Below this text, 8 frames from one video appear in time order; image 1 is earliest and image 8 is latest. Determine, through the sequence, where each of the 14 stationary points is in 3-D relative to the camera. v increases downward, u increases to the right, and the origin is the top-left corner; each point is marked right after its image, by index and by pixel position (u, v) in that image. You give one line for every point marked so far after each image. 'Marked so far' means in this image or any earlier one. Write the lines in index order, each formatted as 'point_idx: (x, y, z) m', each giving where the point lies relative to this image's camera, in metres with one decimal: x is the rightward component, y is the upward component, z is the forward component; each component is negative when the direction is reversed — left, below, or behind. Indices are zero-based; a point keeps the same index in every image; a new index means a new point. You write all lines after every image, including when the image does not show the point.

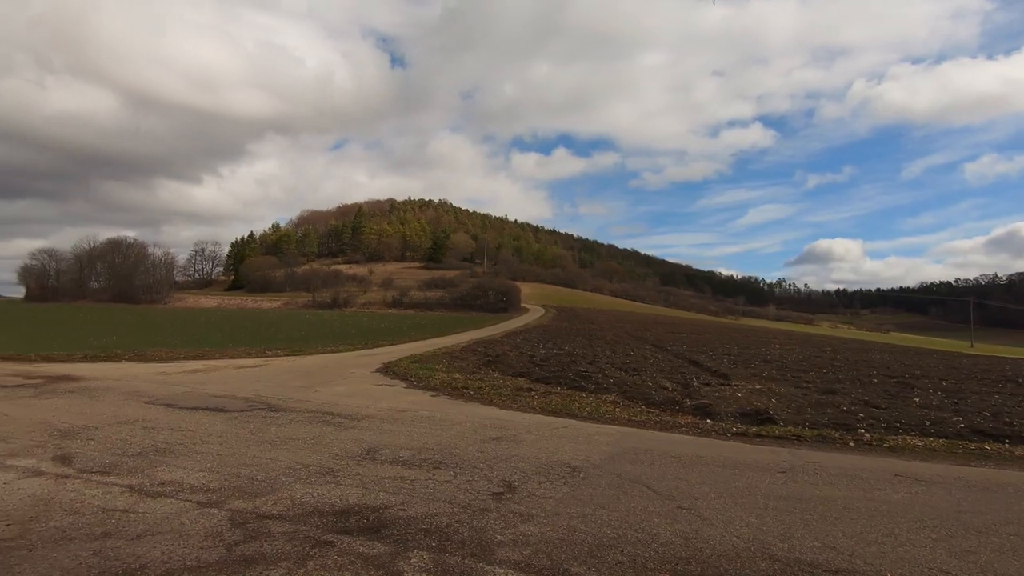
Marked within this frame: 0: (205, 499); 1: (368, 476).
0: (-3.2, -2.2, +5.7) m
1: (-1.7, -2.3, +6.5) m
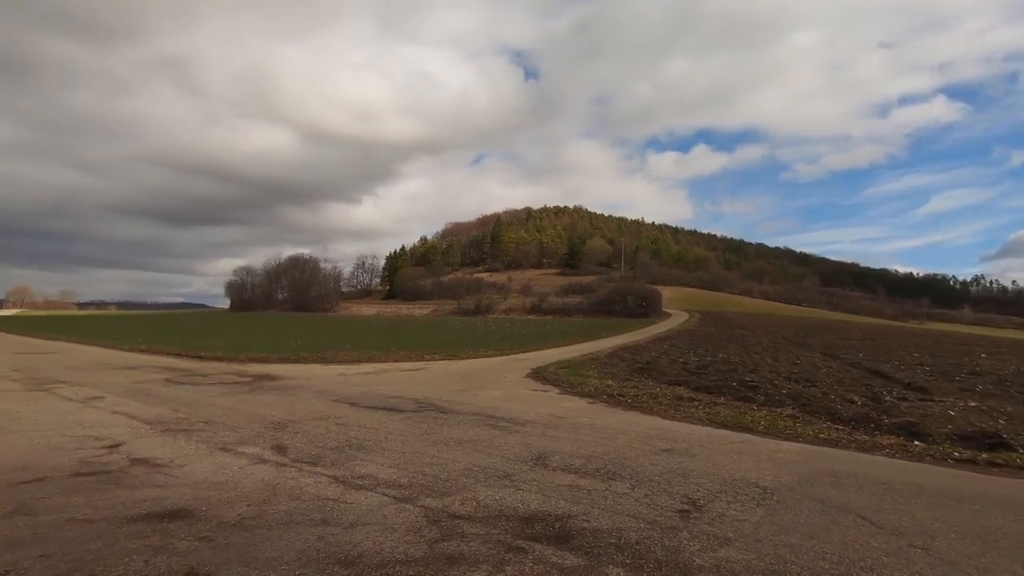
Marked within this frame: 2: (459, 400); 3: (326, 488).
0: (-1.2, -2.3, +6.1) m
1: (+0.4, -2.4, +6.5) m
2: (-1.3, -2.7, +13.2) m
3: (-2.1, -2.3, +6.2) m
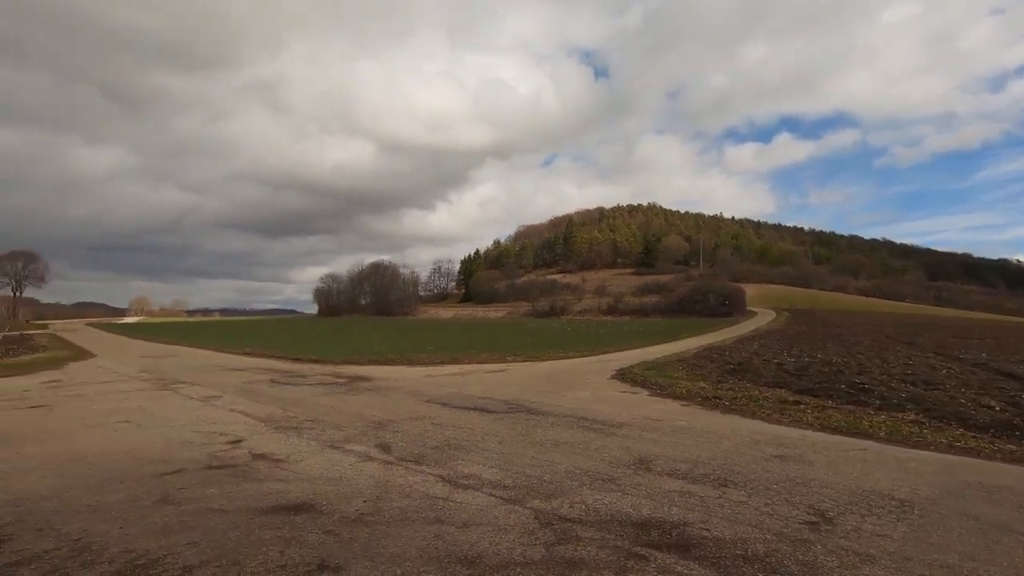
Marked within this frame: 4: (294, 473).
0: (0.0, -2.3, +6.1) m
1: (+1.6, -2.3, +6.3) m
2: (+0.8, -2.8, +13.1) m
3: (-0.9, -2.3, +6.3) m
4: (-2.8, -2.4, +6.9) m
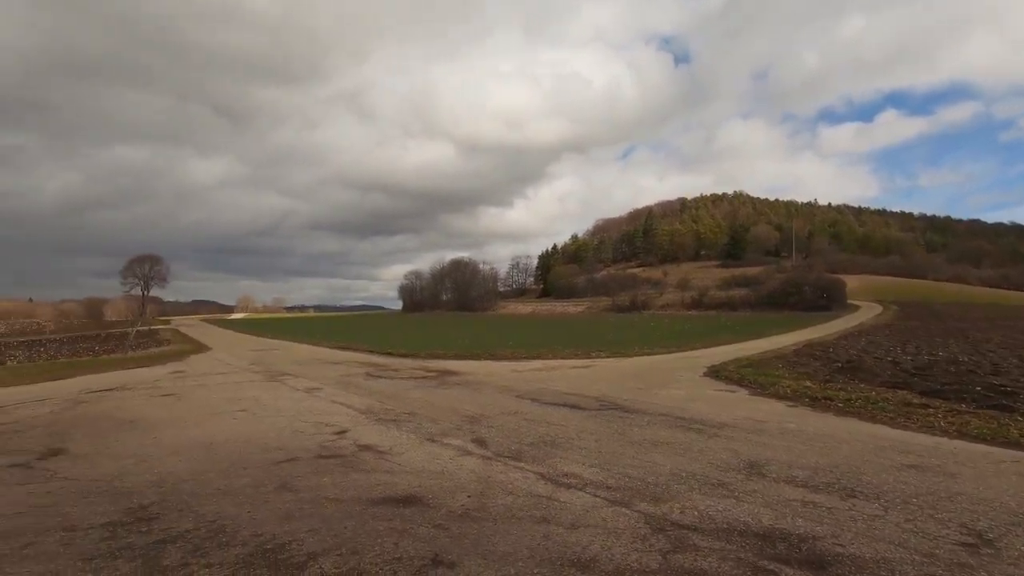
0: (+1.1, -2.3, +5.9) m
1: (+2.8, -2.2, +5.9) m
2: (+3.0, -2.6, +12.7) m
3: (+0.3, -2.3, +6.3) m
4: (-1.5, -2.4, +7.1) m
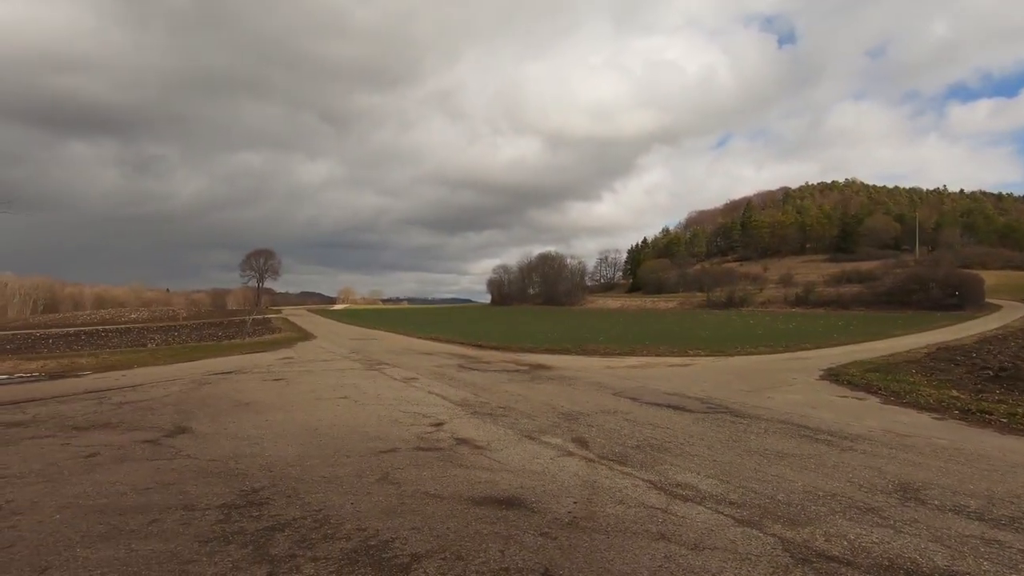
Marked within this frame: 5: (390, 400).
0: (+2.2, -2.2, +5.2) m
1: (+3.9, -2.2, +4.9) m
2: (+5.2, -2.5, +11.6) m
3: (+1.4, -2.2, +5.7) m
4: (-0.2, -2.2, +6.9) m
5: (-2.7, -2.4, +11.8) m
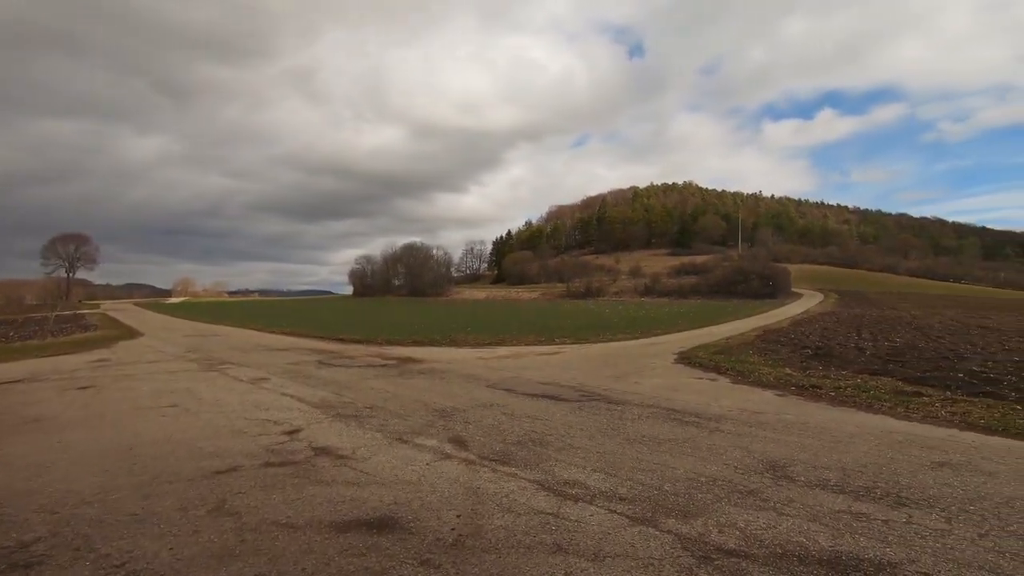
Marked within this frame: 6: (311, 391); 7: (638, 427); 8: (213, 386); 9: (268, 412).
0: (+1.1, -2.0, +4.9) m
1: (+2.8, -2.0, +5.1) m
2: (+2.4, -2.2, +11.9) m
3: (+0.2, -2.0, +5.2) m
4: (-1.6, -2.1, +5.9) m
5: (-5.2, -2.2, +10.1) m
6: (-4.3, -2.2, +11.6) m
7: (+1.9, -2.1, +8.2) m
8: (-7.0, -2.3, +12.6) m
9: (-4.3, -2.1, +9.3) m
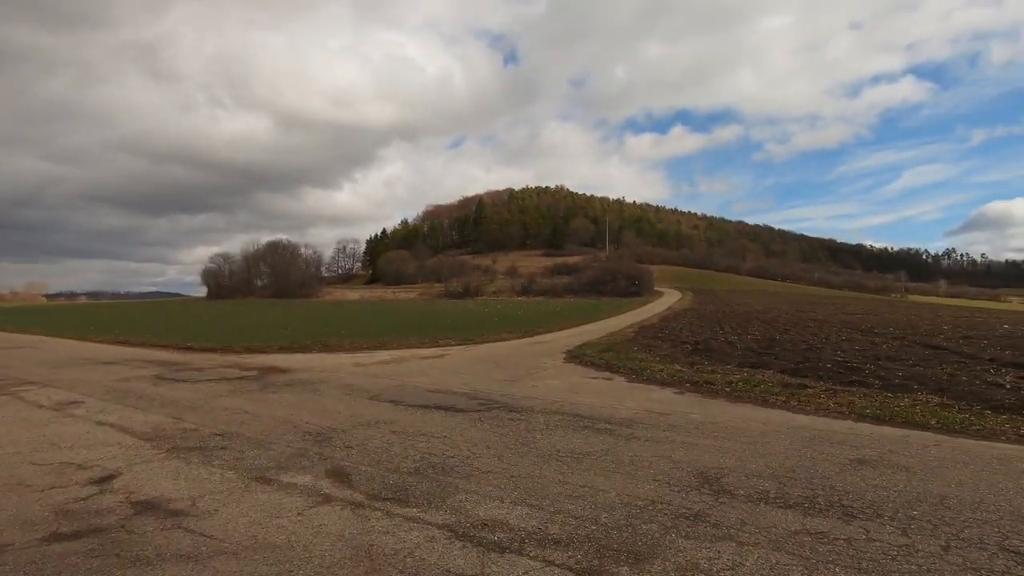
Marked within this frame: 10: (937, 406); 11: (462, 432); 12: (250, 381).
0: (+0.4, -2.0, +3.9) m
1: (+2.1, -1.9, +4.4) m
2: (+0.1, -2.2, +11.0) m
3: (-0.5, -2.0, +4.0) m
4: (-2.4, -2.0, +4.3) m
5: (-6.9, -2.2, +7.5) m
6: (-6.3, -2.2, +9.2) m
7: (+0.5, -2.0, +7.3) m
8: (-9.2, -2.3, +9.6) m
9: (-5.8, -2.1, +7.0) m
10: (+6.9, -1.9, +8.8) m
11: (-0.7, -2.1, +7.8) m
12: (-6.6, -2.3, +13.5) m
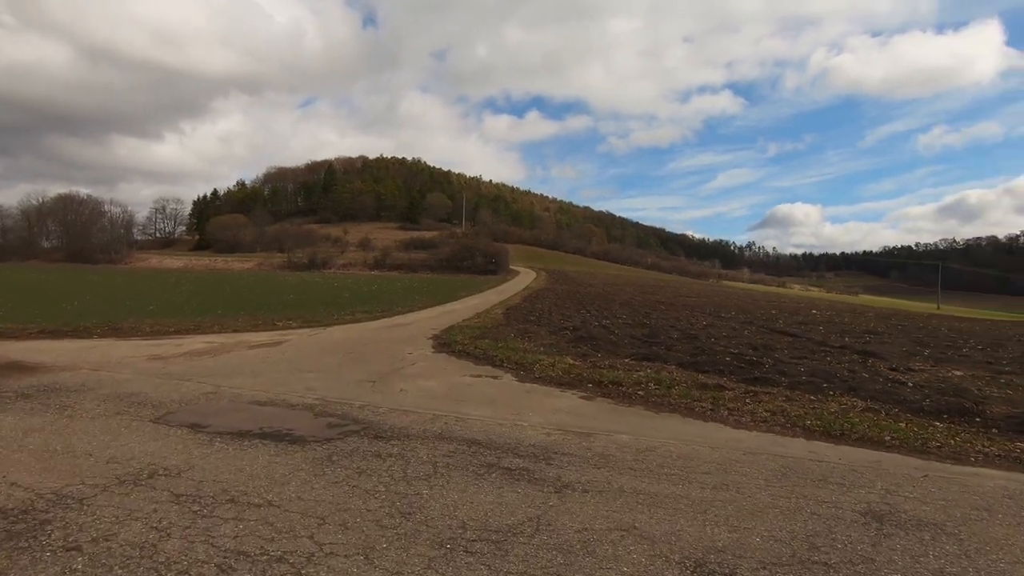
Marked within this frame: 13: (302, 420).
0: (+0.3, -1.9, +1.4) m
1: (+1.7, -1.9, +2.4) m
2: (-1.9, -1.8, +8.2) m
3: (-0.6, -1.9, +1.3) m
4: (-2.6, -1.9, +1.0) m
5: (-7.8, -1.8, +3.0) m
6: (-7.7, -1.7, +4.7) m
7: (-0.6, -1.8, +4.7) m
8: (-10.5, -1.7, +4.3) m
9: (-6.6, -1.8, +2.8) m
10: (+5.2, -1.8, +7.9) m
11: (-1.9, -1.8, +4.8) m
12: (-9.0, -1.7, +8.8) m
13: (-2.9, -1.8, +7.4) m
